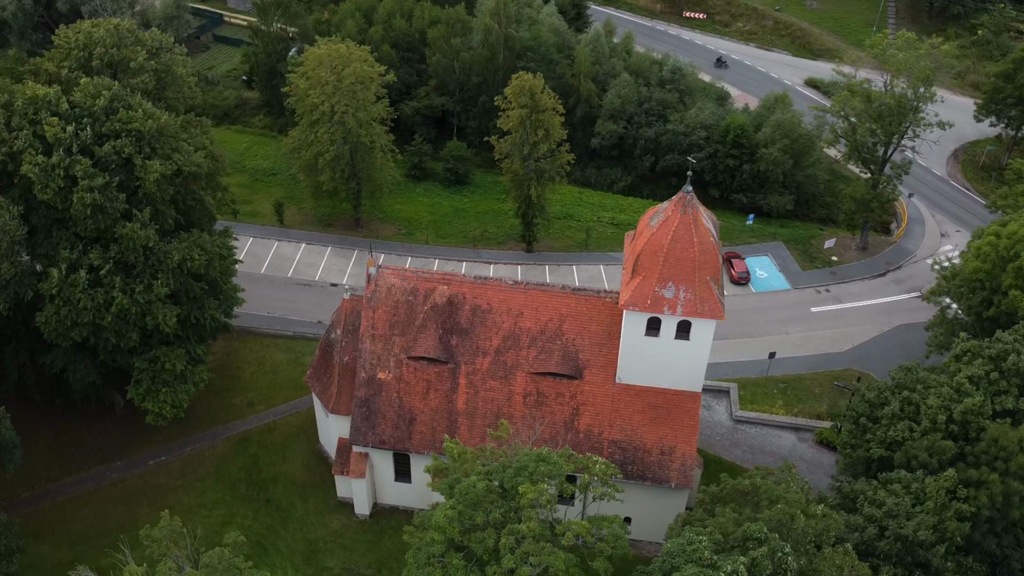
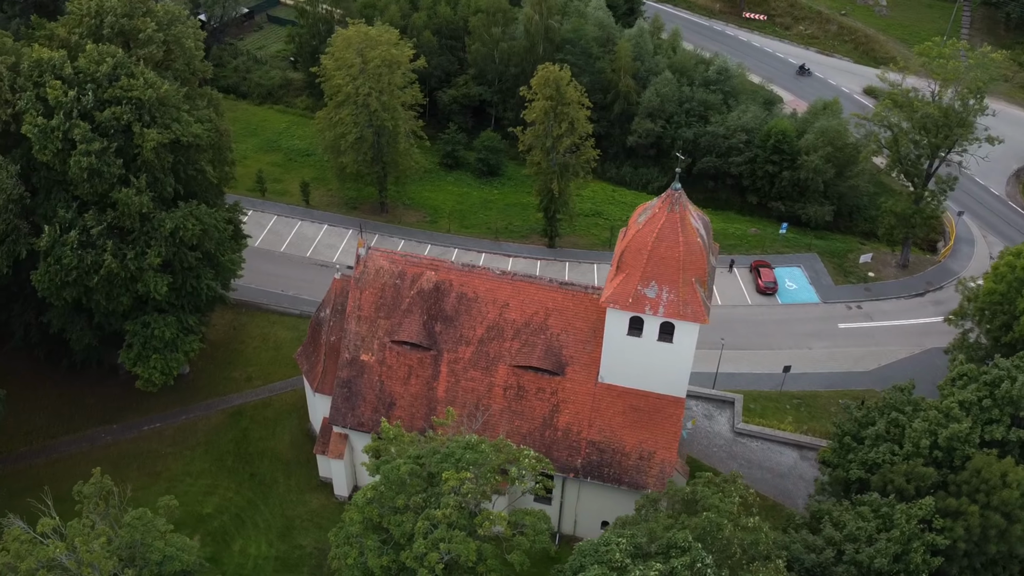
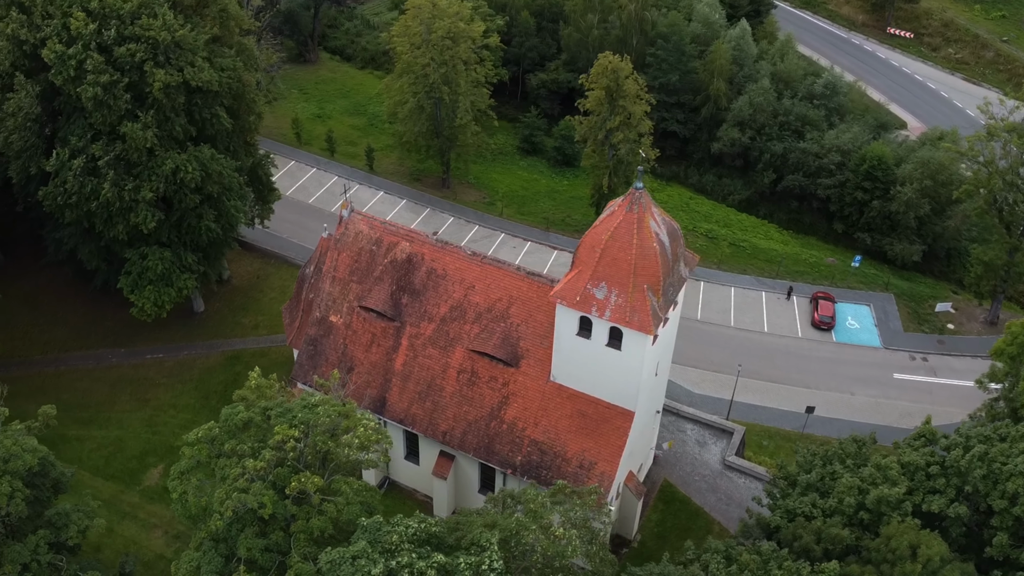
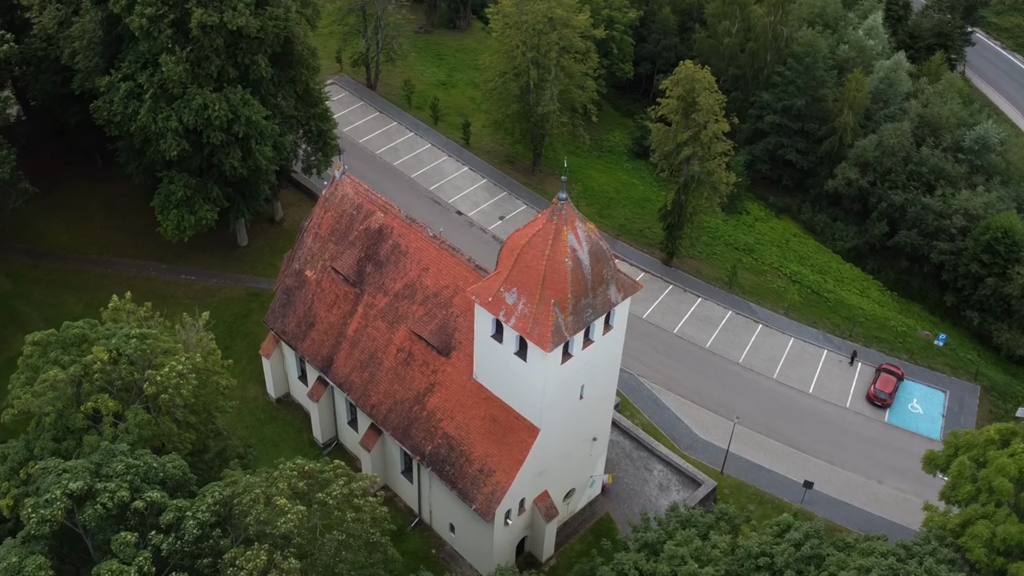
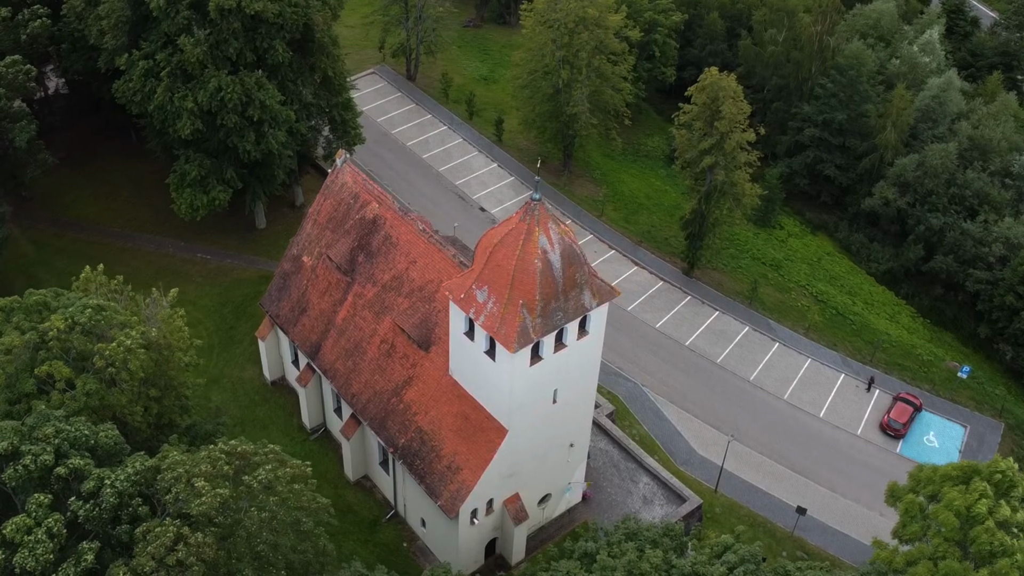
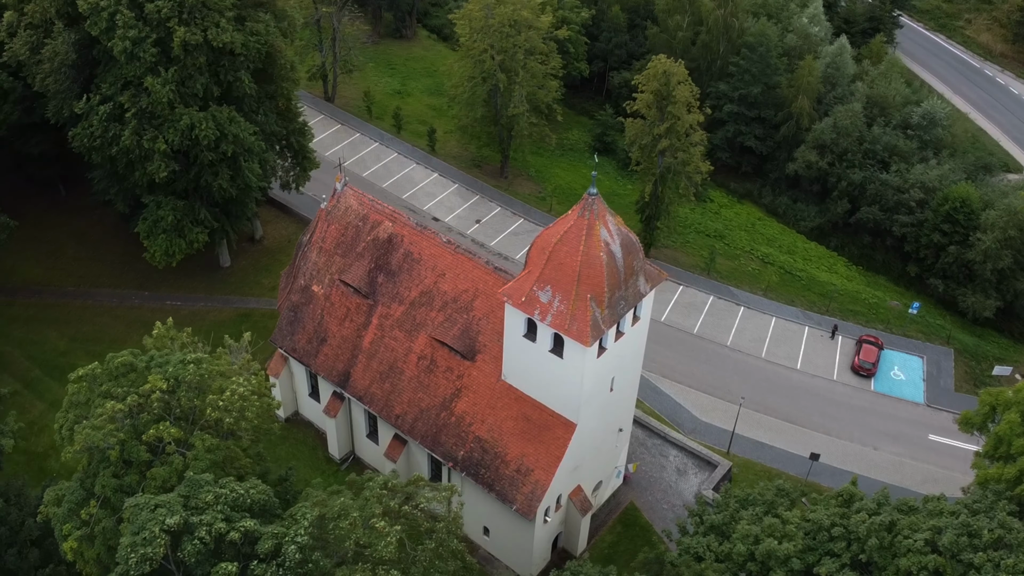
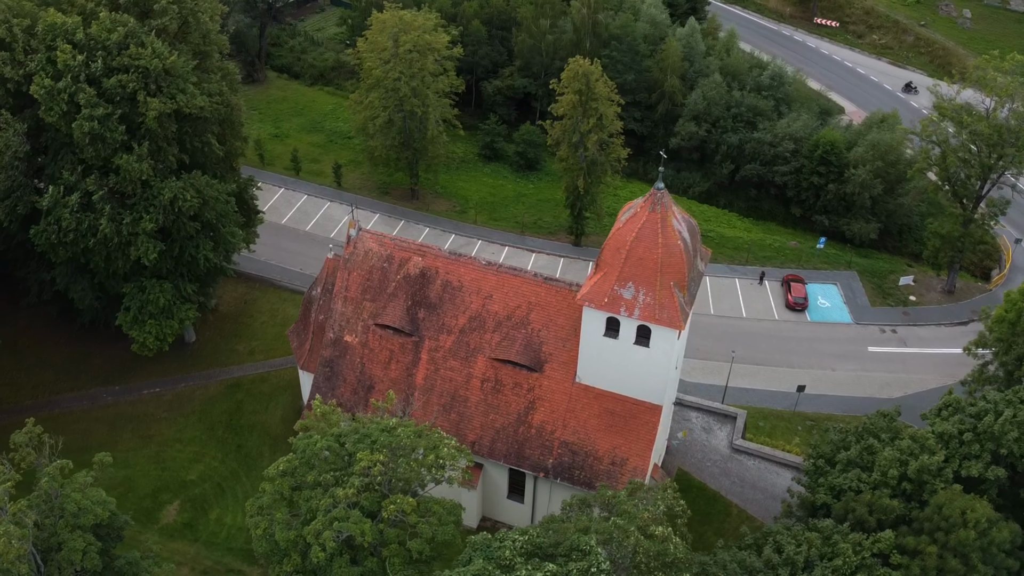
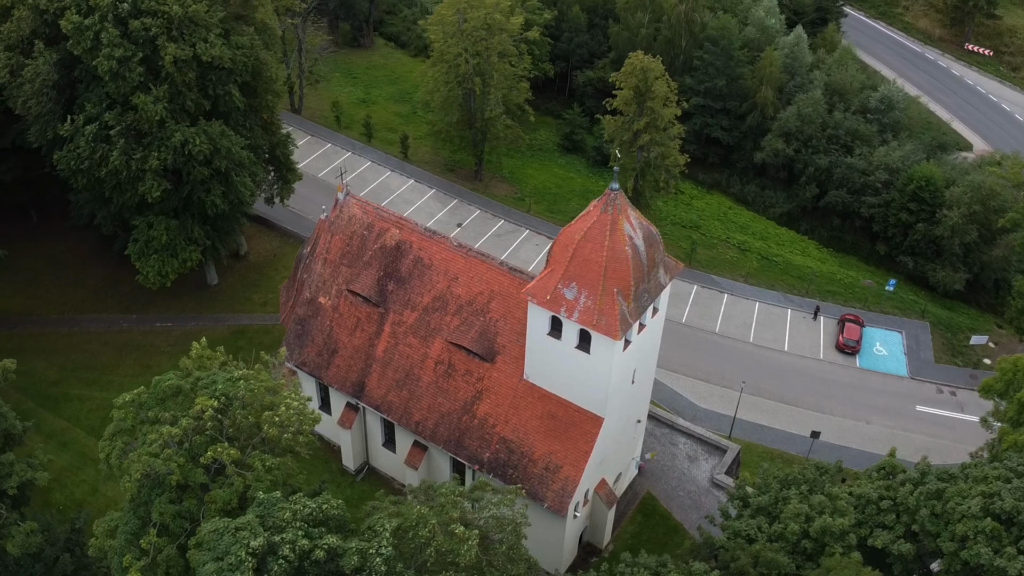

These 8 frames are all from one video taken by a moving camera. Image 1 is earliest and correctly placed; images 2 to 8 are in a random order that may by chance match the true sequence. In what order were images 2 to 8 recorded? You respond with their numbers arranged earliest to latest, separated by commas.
2, 7, 3, 8, 6, 4, 5
